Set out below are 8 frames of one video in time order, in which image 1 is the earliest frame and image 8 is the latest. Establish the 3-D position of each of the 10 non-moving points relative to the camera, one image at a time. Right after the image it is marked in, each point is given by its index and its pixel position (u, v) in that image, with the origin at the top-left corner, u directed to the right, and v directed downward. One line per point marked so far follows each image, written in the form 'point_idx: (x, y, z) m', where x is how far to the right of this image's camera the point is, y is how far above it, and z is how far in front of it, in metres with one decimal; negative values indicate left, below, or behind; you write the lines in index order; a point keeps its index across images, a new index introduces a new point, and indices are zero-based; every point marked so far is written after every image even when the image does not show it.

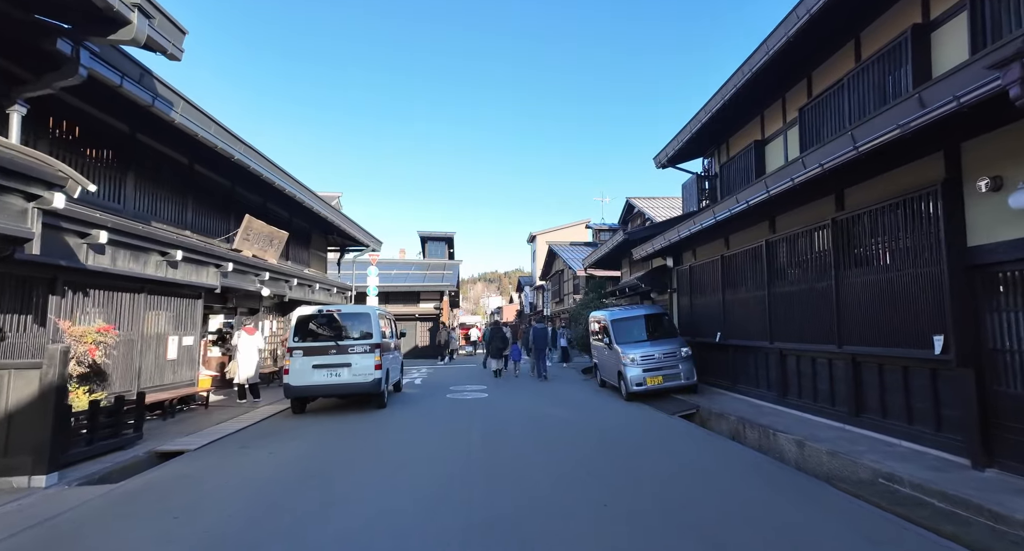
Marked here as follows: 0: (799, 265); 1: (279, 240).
0: (+4.5, +0.2, +8.2) m
1: (-6.0, +0.9, +13.3) m
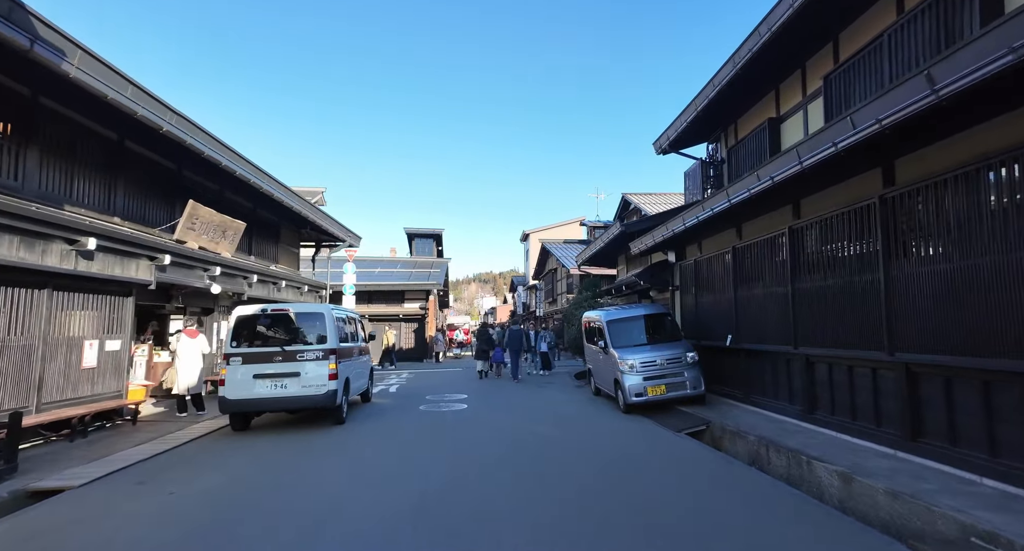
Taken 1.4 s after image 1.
0: (+4.1, +0.3, +6.9) m
1: (-6.3, +1.0, +11.9) m
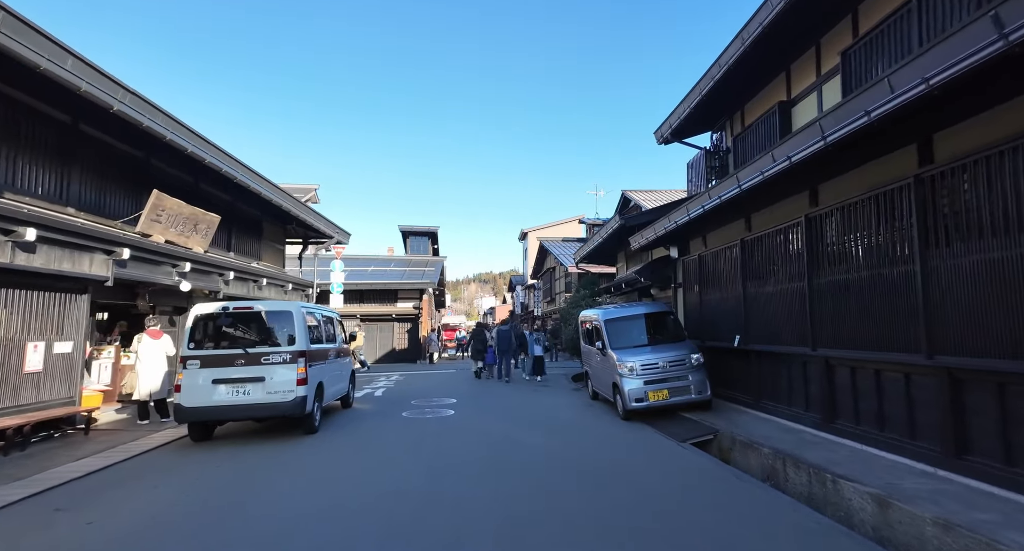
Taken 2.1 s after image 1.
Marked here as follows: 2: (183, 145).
0: (+4.0, +0.3, +6.1) m
1: (-6.5, +1.1, +11.1) m
2: (-5.9, +2.3, +9.3) m
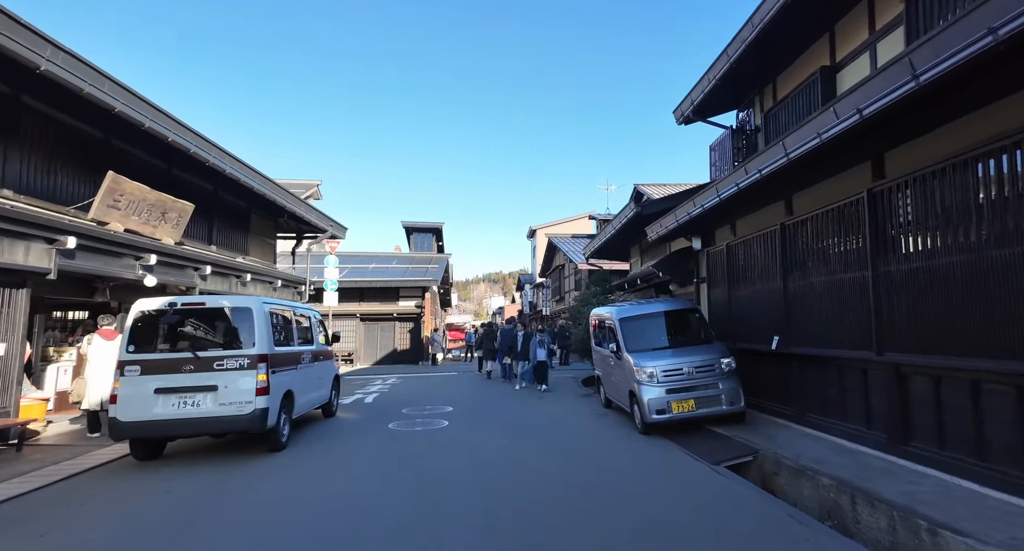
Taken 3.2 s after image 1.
0: (+3.9, +0.5, +4.9) m
1: (-6.5, +1.2, +10.0) m
2: (-5.8, +2.4, +8.3) m
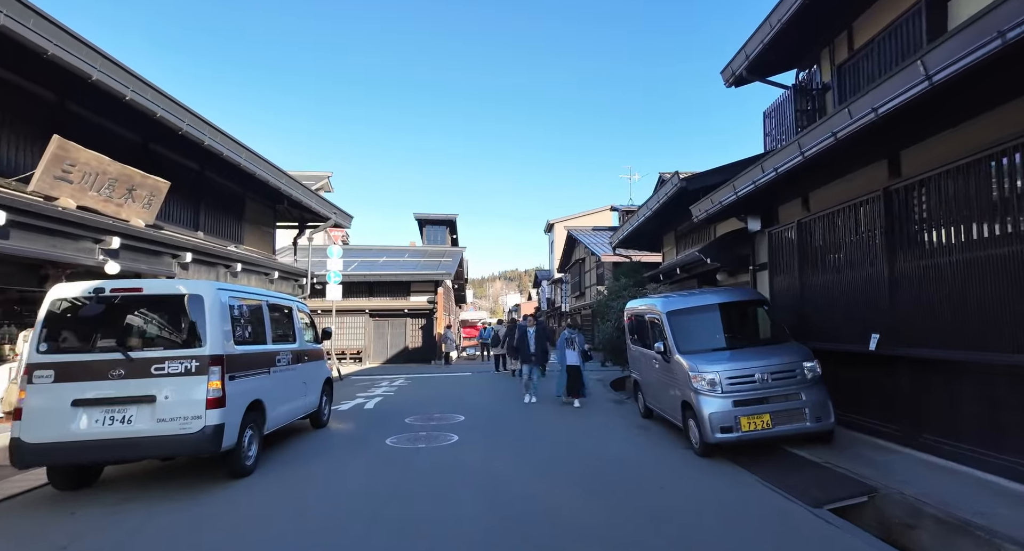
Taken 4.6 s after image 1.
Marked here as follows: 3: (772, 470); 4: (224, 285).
0: (+4.1, +0.7, +3.2) m
1: (-6.1, +1.4, +8.7) m
2: (-5.5, +2.6, +6.9) m
3: (+2.8, -2.0, +5.6) m
4: (-3.0, -0.1, +5.5) m
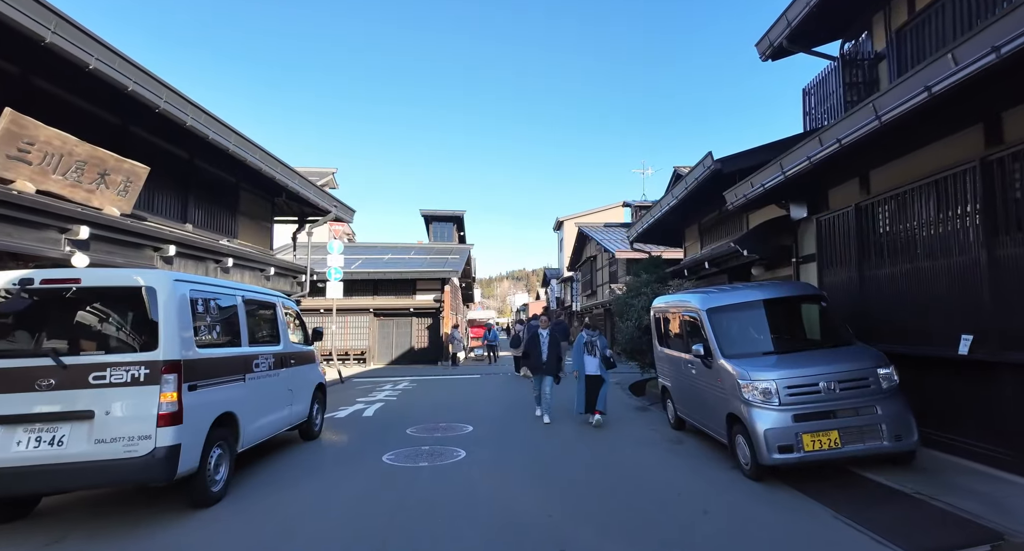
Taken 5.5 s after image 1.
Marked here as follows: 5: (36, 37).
0: (+4.3, +0.8, +2.2) m
1: (-5.9, +1.5, +7.8) m
2: (-5.4, +2.7, +6.0) m
3: (+2.9, -2.0, +4.6) m
4: (-2.8, 0.0, +4.7) m
5: (-5.4, +2.7, +6.2) m
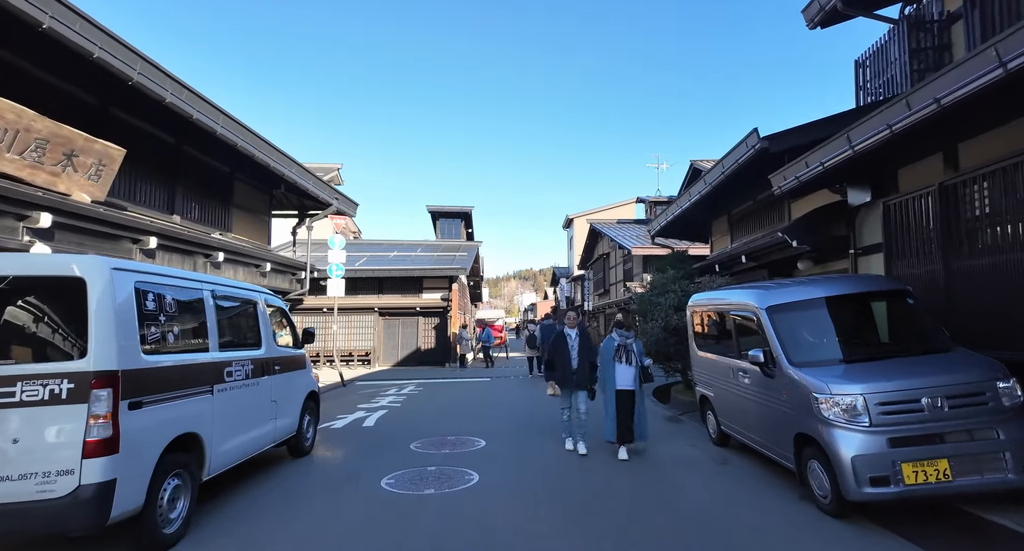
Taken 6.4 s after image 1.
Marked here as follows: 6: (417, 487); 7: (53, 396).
0: (+4.4, +0.9, +1.2) m
1: (-5.7, +1.6, +7.0) m
2: (-5.1, +2.8, +5.2) m
3: (+3.1, -1.9, +3.6) m
4: (-2.6, +0.1, +3.8) m
5: (-5.2, +2.8, +5.3) m
6: (-1.0, -2.2, +5.5) m
7: (-2.7, -0.7, +3.1) m
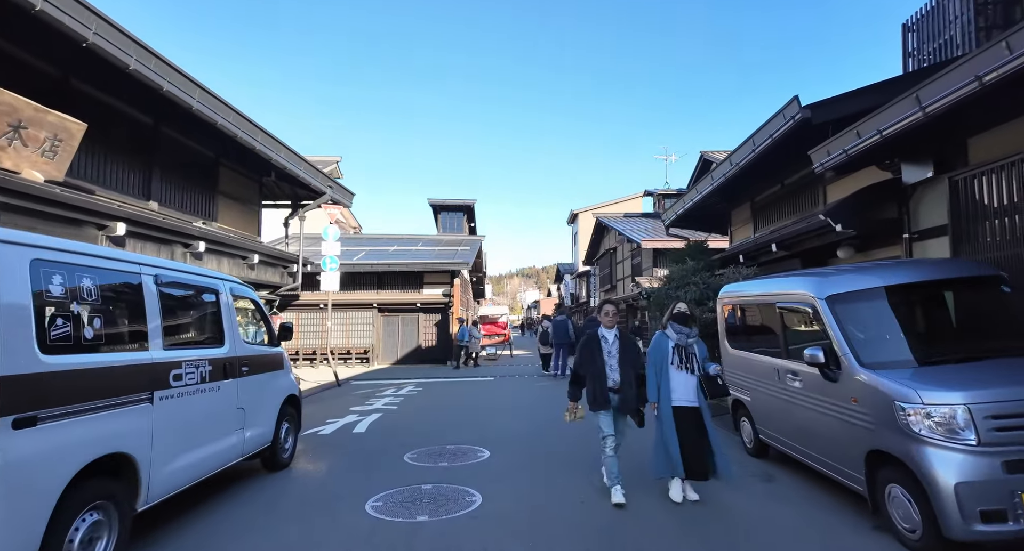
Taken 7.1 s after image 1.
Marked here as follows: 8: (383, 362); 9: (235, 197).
0: (+4.5, +1.0, +0.3) m
1: (-5.6, +1.7, +6.1) m
2: (-5.1, +2.9, +4.3) m
3: (+3.2, -1.7, +2.8) m
4: (-2.6, +0.2, +2.9) m
5: (-5.1, +2.9, +4.5) m
6: (-0.9, -2.1, +4.6) m
7: (-2.6, -0.6, +2.3) m
8: (-4.8, -3.2, +19.8) m
9: (-6.3, +1.8, +12.2) m
